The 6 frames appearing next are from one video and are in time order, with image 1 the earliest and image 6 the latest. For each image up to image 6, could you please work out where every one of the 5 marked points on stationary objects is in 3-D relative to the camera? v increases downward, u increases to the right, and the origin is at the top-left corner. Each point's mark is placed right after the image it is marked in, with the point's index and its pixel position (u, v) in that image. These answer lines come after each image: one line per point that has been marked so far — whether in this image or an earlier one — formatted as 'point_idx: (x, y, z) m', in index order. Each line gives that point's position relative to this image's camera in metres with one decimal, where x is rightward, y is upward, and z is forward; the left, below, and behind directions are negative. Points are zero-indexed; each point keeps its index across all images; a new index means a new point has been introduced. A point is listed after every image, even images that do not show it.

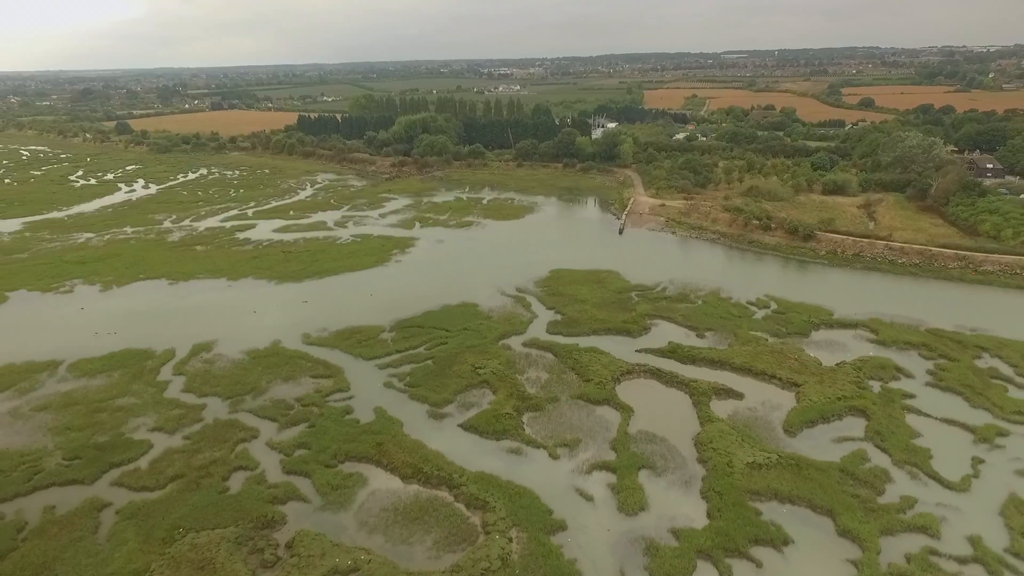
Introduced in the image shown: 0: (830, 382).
0: (+8.7, -2.5, +18.6) m
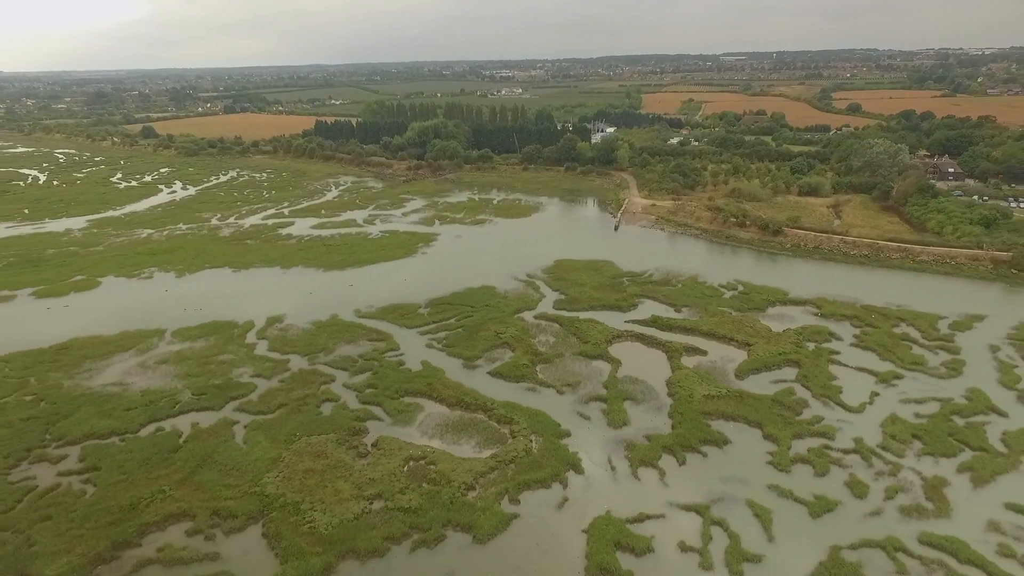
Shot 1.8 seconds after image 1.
0: (+9.2, -1.9, +23.9) m
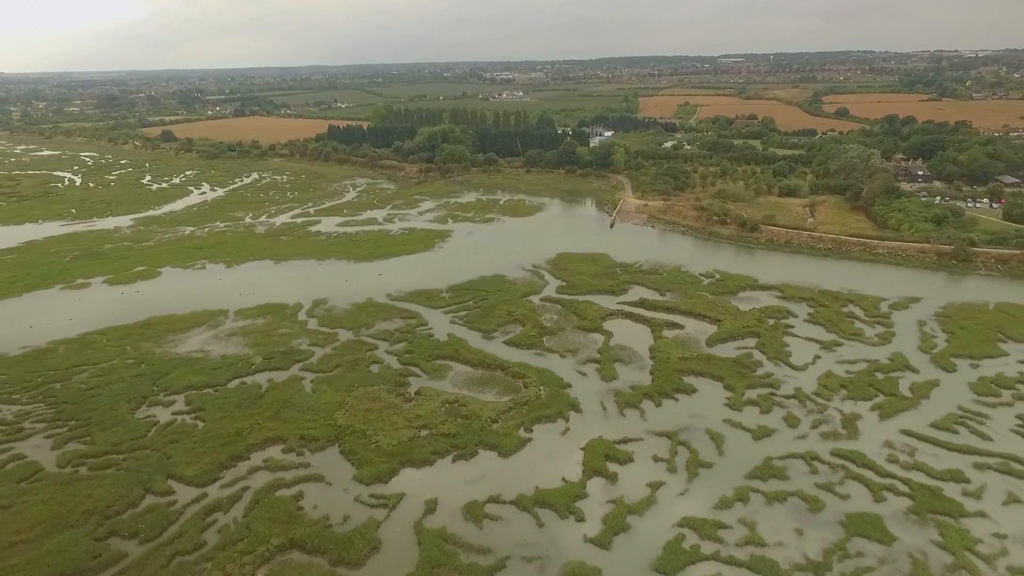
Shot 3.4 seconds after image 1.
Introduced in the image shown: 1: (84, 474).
0: (+9.7, -1.3, +28.7) m
1: (-11.6, -5.0, +18.5) m
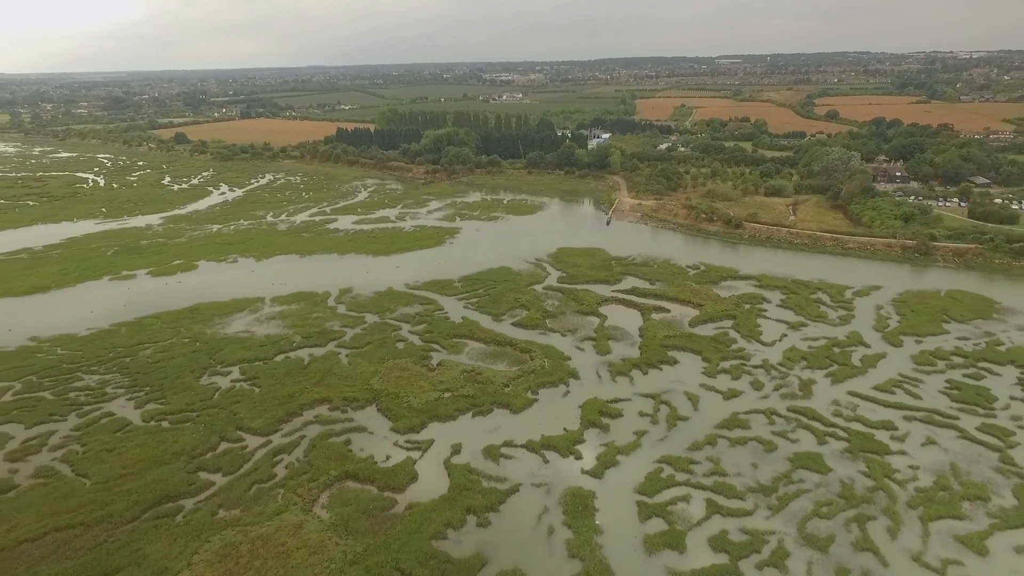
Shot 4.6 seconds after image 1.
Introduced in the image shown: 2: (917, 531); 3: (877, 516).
0: (+10.0, -0.7, +32.5) m
1: (-11.3, -4.5, +22.3) m
2: (+9.9, -5.9, +16.6) m
3: (+9.2, -5.7, +17.2) m
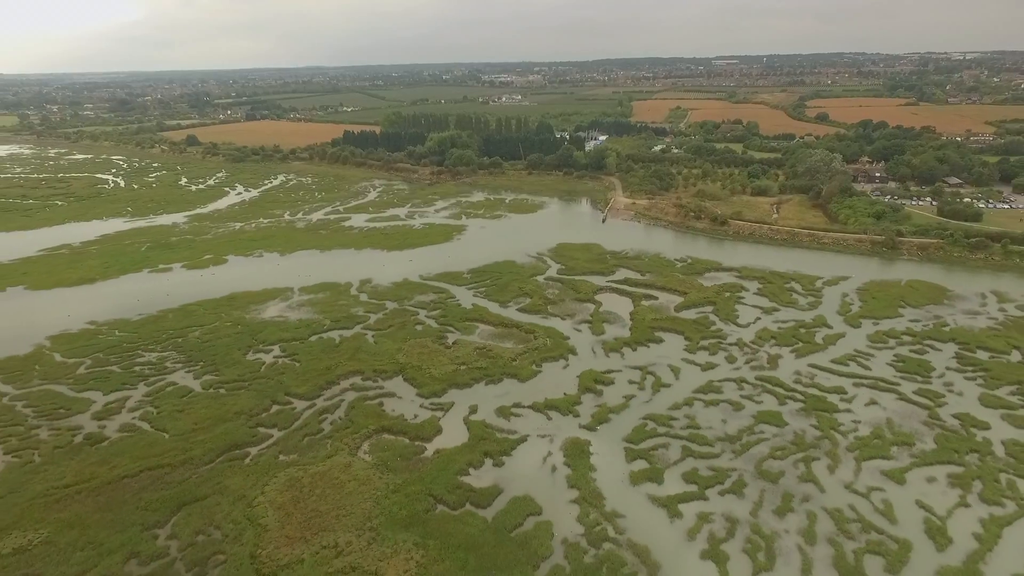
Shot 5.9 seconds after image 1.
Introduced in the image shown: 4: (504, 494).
0: (+10.2, -0.2, +36.4) m
1: (-11.0, -4.0, +26.1) m
2: (+10.2, -5.4, +20.4) m
3: (+9.5, -5.2, +21.0) m
4: (-0.2, -5.9, +19.6) m
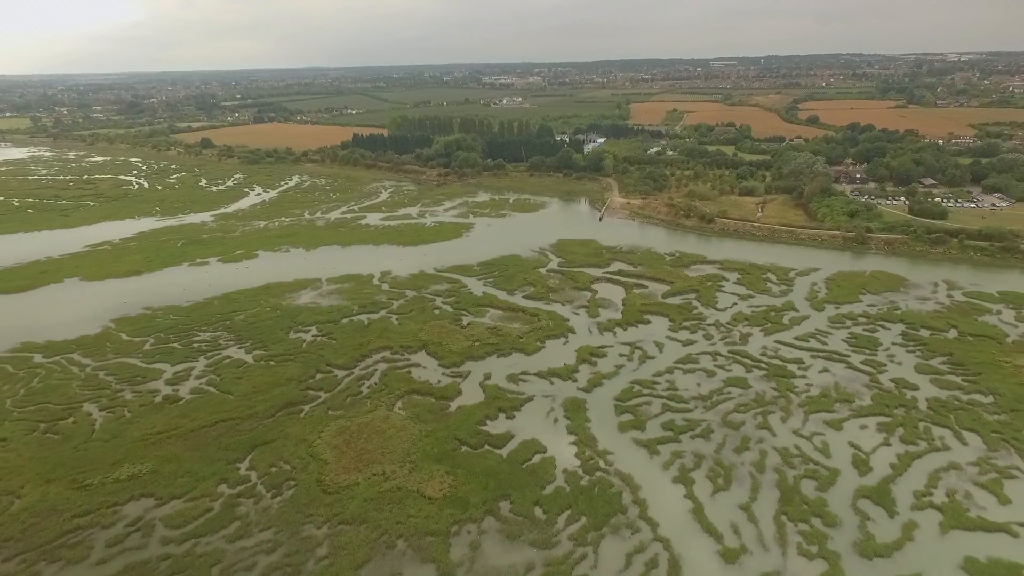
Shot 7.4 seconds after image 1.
0: (+10.6, +0.4, +40.8) m
1: (-10.6, -3.4, +30.5) m
2: (+10.5, -4.8, +24.9) m
3: (+9.9, -4.6, +25.5) m
4: (+0.1, -5.3, +24.1) m
